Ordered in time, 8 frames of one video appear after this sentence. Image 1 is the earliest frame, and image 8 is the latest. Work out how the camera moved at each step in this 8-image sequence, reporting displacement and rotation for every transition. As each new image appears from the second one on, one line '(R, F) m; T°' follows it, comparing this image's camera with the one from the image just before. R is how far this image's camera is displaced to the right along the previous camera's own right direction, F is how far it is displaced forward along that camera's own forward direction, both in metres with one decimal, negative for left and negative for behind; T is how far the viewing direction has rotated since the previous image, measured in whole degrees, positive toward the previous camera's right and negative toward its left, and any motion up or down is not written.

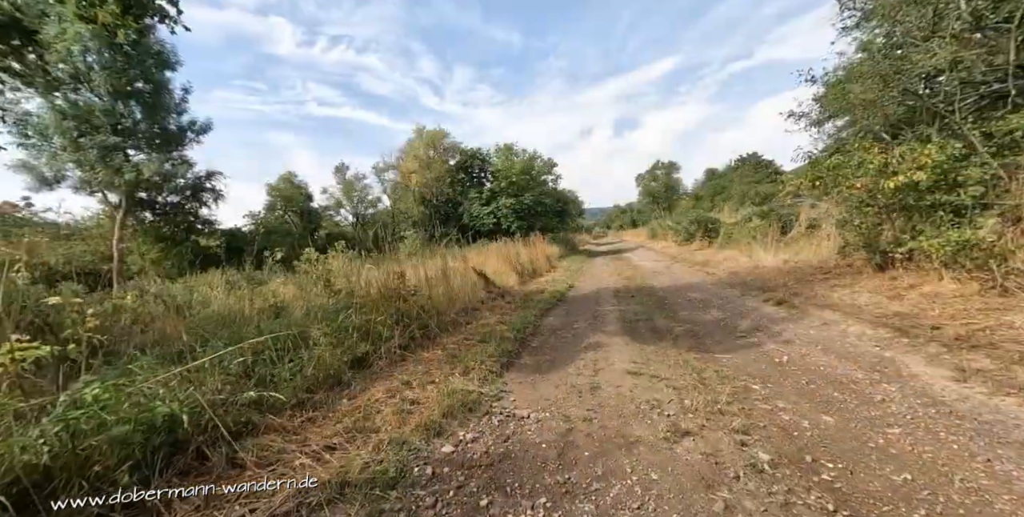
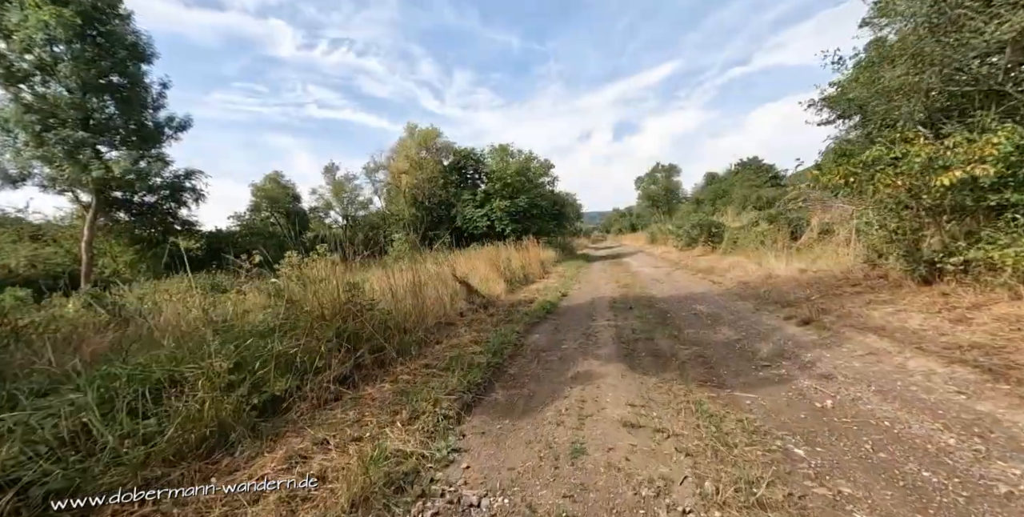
(+0.3, +0.9) m; 0°
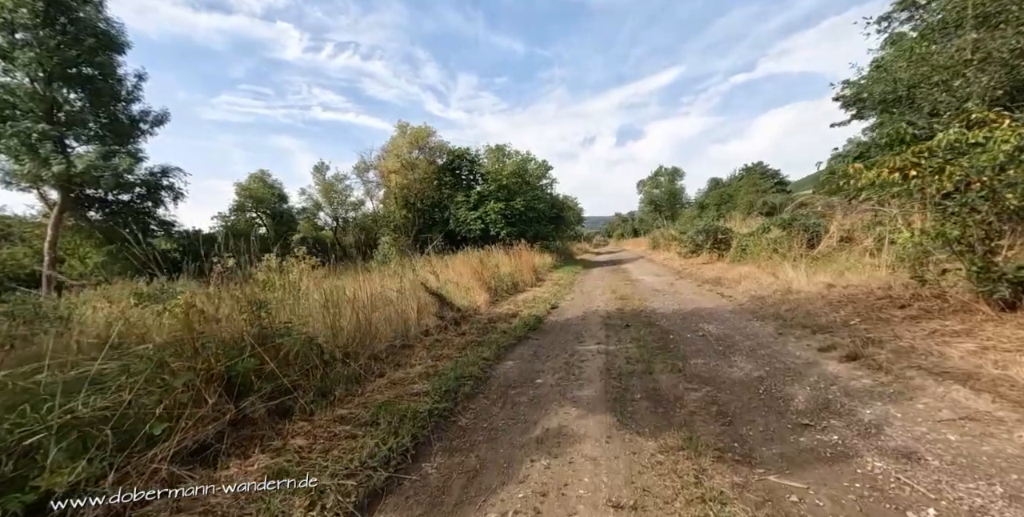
(+0.4, +1.0) m; 0°
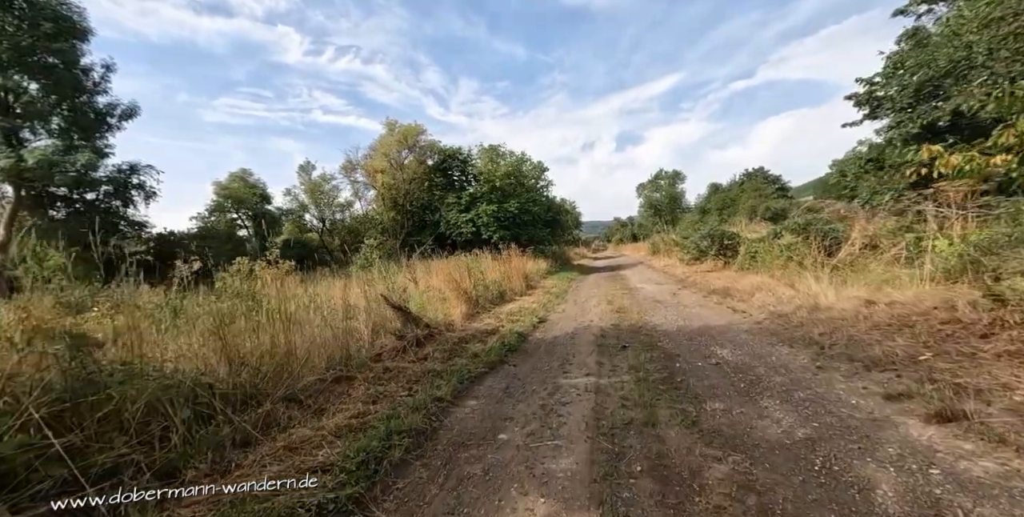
(+0.3, +1.1) m; 0°
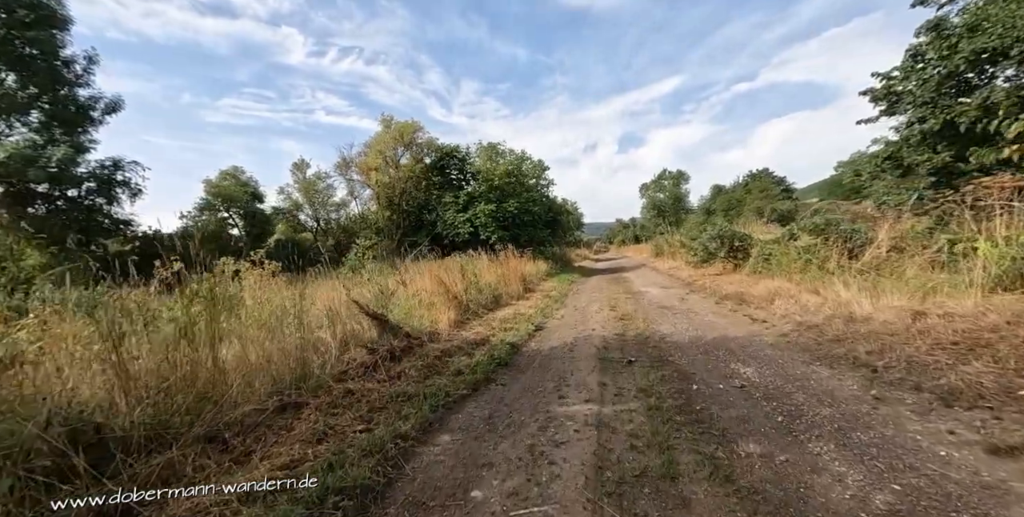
(+0.1, +0.7) m; 0°
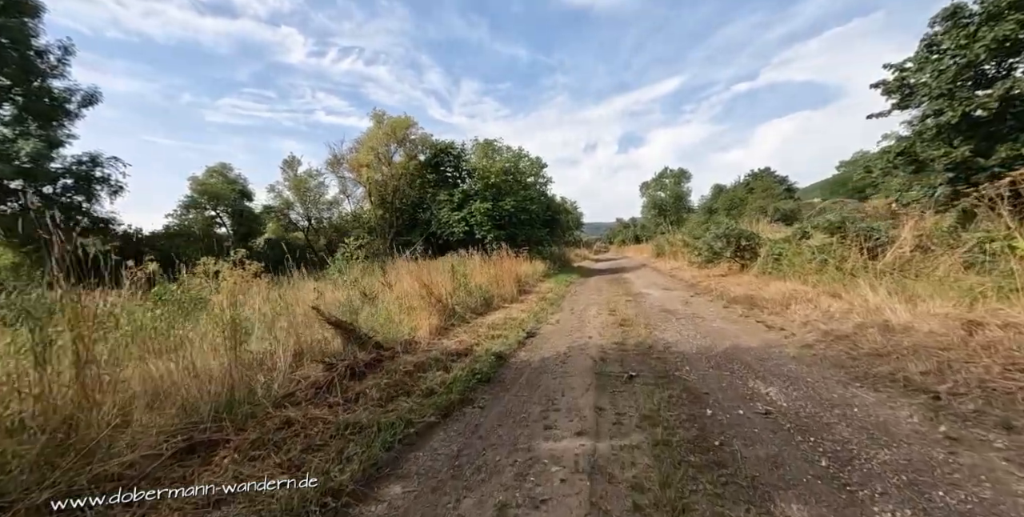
(+0.2, +0.7) m; 0°
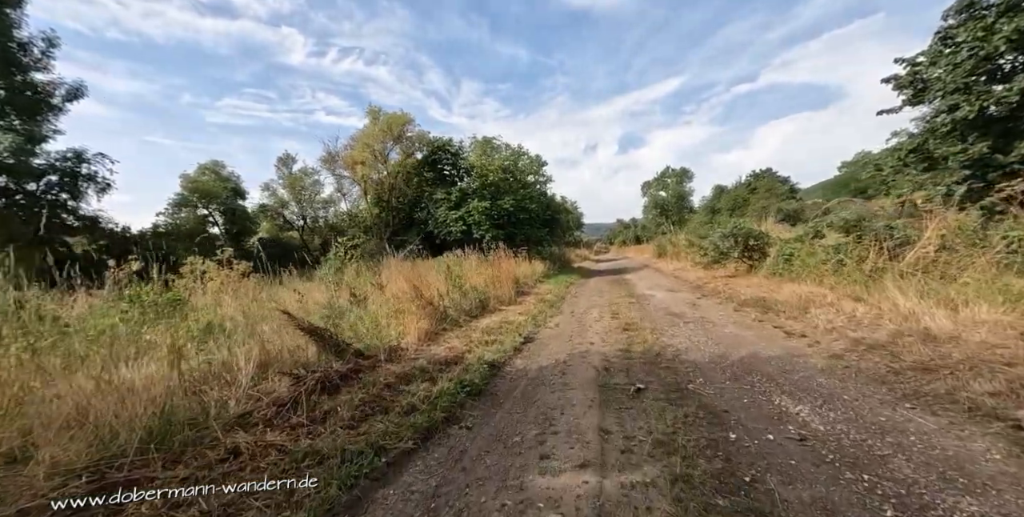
(+0.1, +0.5) m; 0°
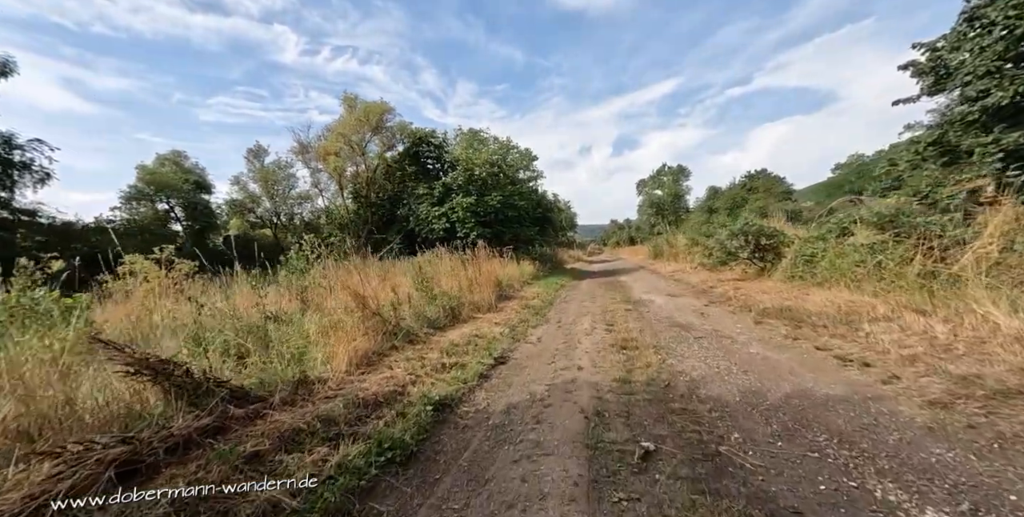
(+0.3, +1.4) m; +1°
